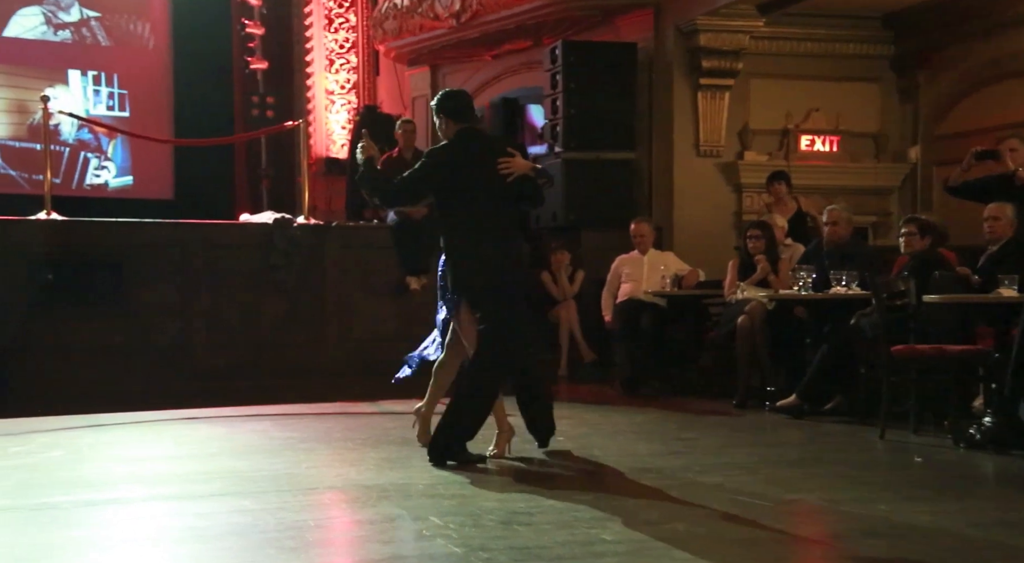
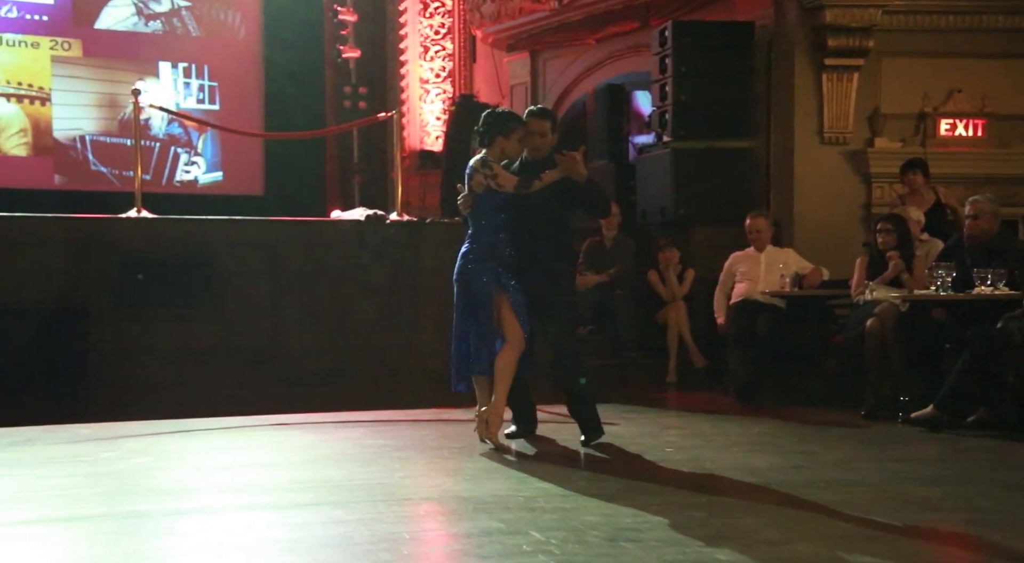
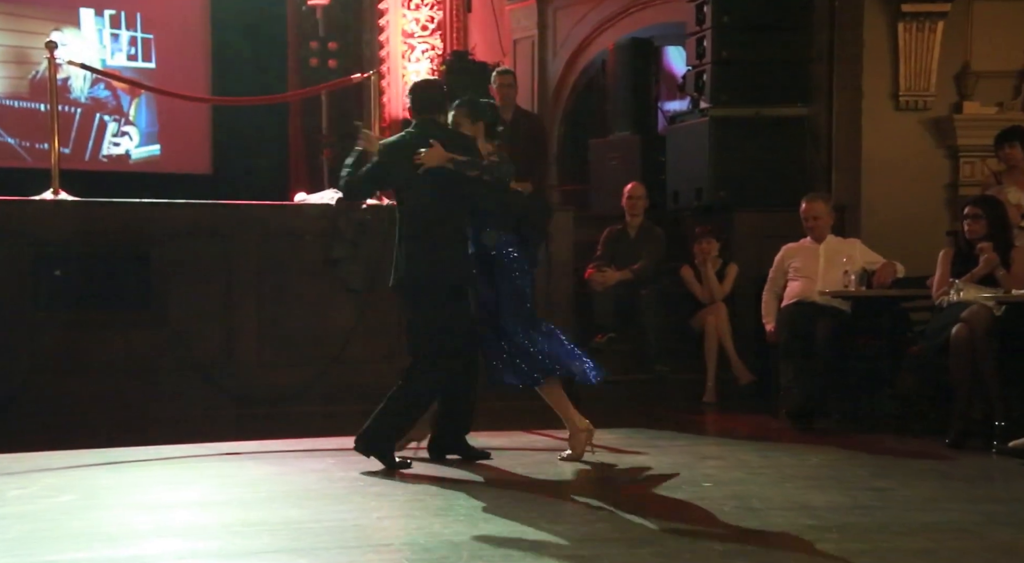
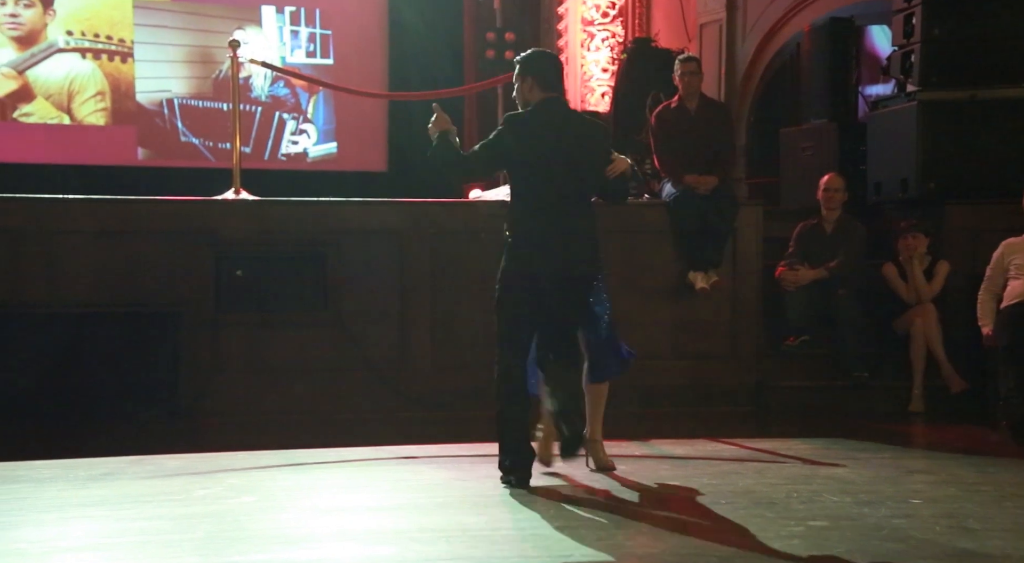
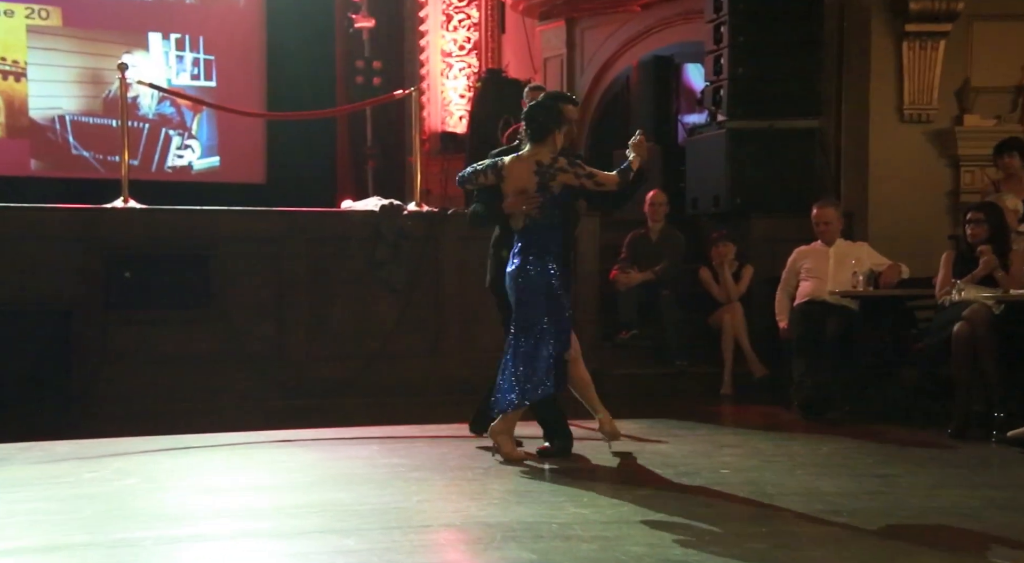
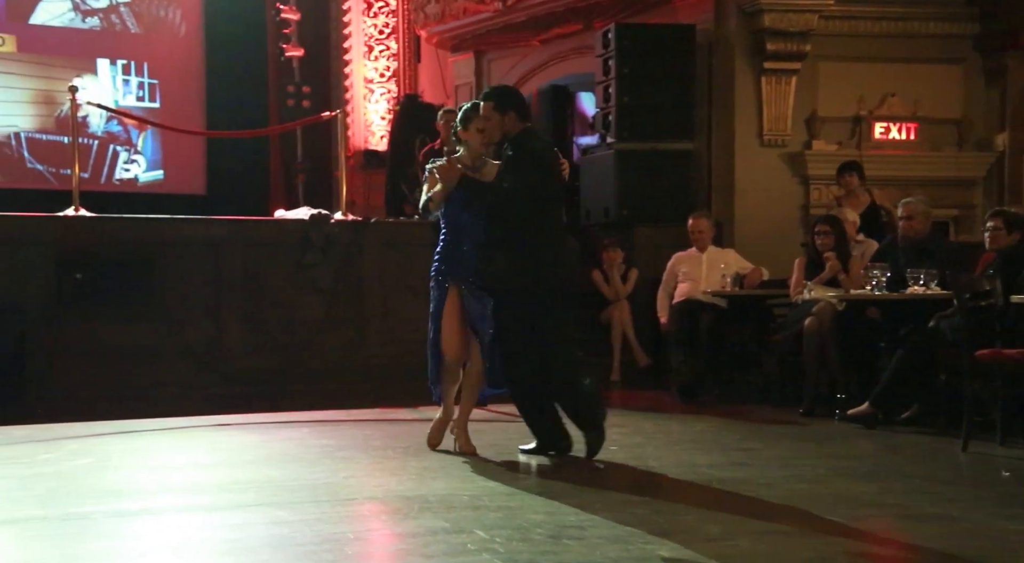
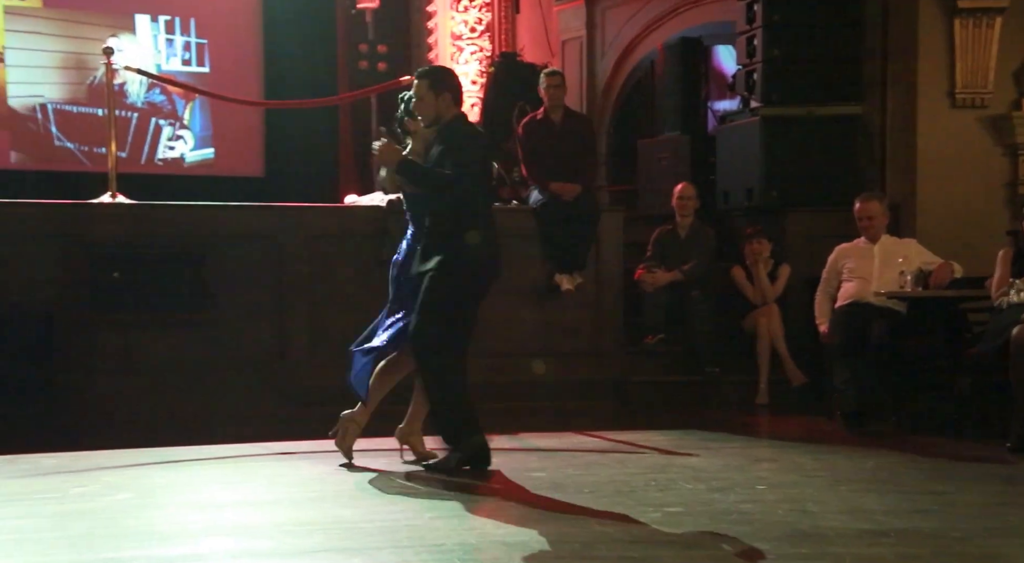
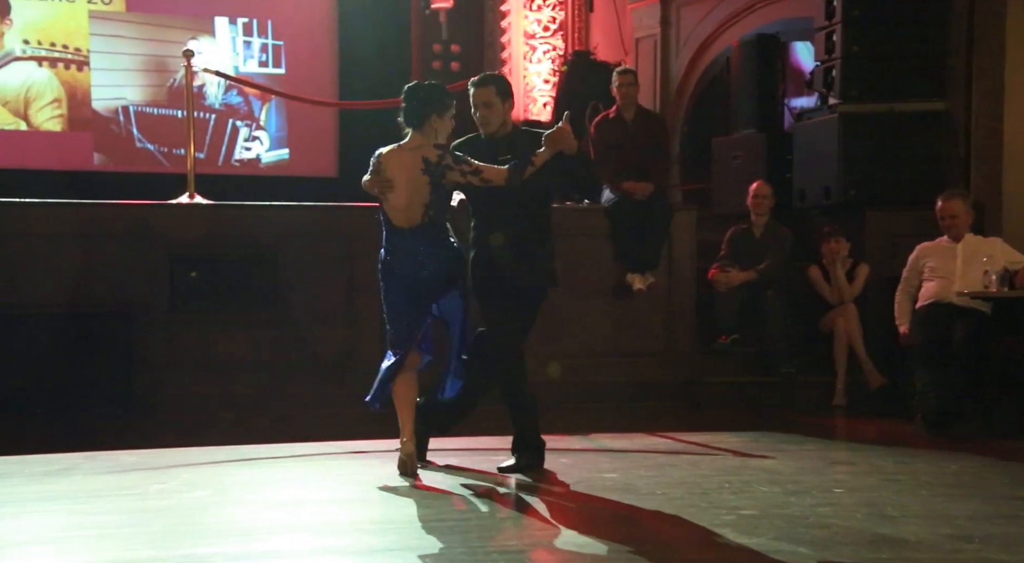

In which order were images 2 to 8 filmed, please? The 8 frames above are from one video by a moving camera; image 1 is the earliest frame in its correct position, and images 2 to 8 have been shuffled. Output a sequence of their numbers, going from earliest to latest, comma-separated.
6, 2, 5, 3, 7, 8, 4
